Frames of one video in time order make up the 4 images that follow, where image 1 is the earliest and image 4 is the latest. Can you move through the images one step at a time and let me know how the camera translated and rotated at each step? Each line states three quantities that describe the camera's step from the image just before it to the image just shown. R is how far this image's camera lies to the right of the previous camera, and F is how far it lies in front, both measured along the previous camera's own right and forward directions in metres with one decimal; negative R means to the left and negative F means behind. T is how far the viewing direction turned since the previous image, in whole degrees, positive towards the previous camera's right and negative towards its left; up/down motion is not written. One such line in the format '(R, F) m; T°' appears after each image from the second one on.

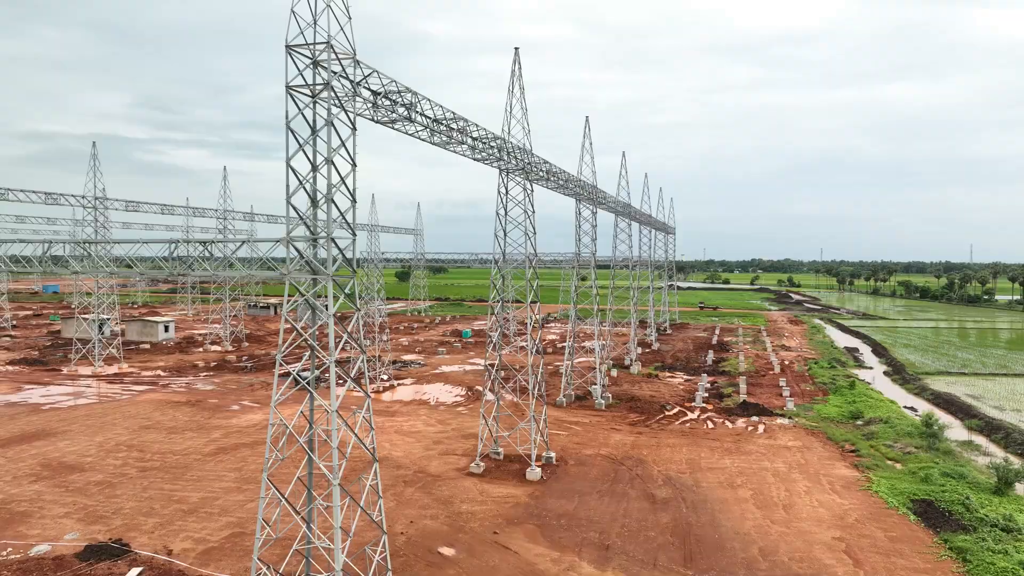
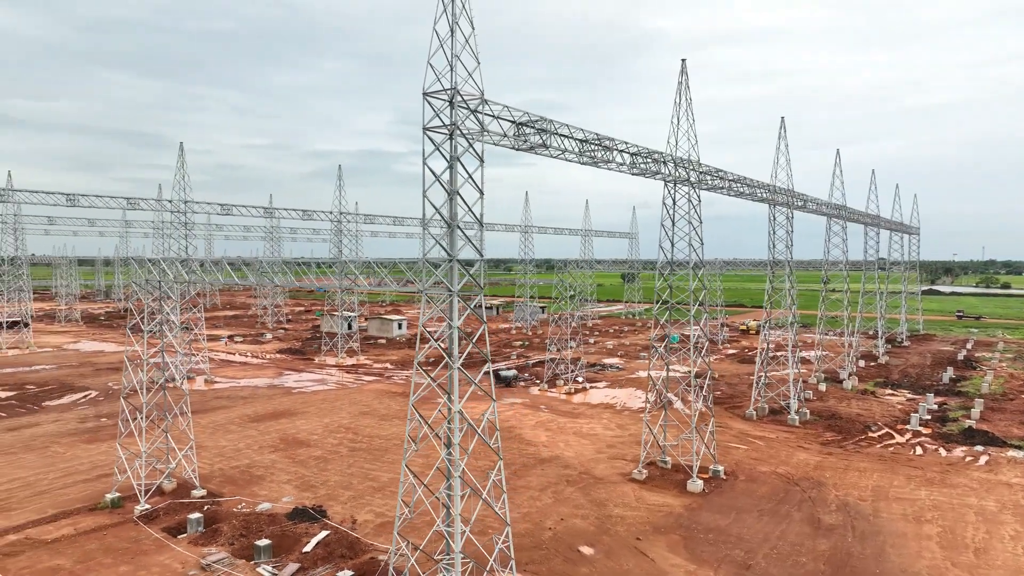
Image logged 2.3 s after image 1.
(+1.8, -0.5) m; -19°
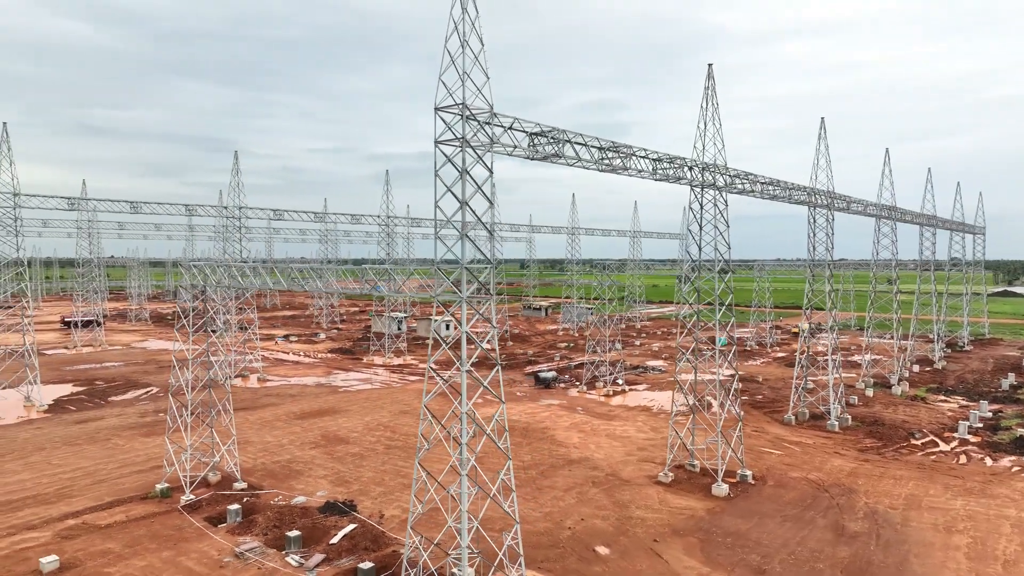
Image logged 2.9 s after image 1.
(+0.8, -0.4) m; -5°
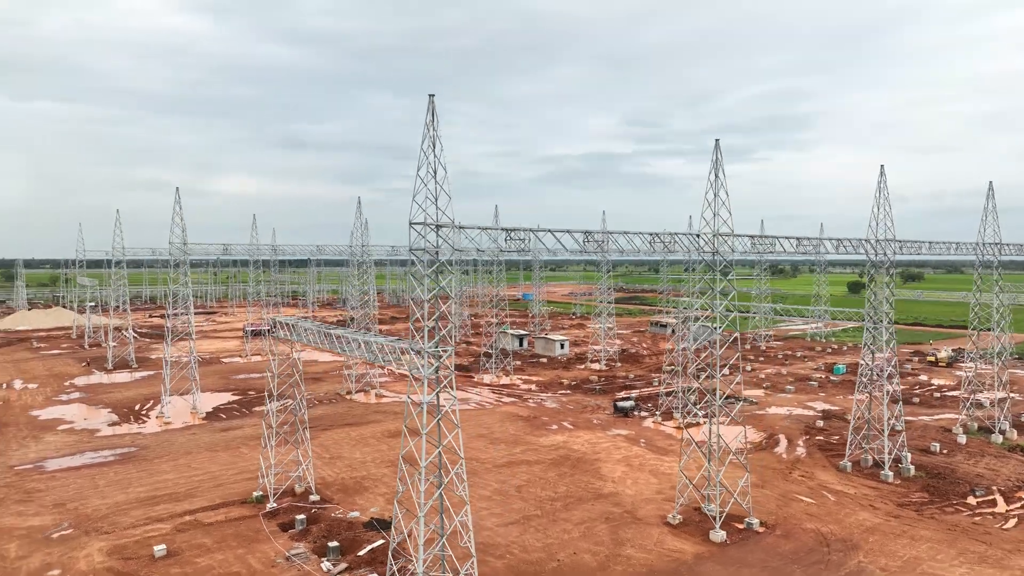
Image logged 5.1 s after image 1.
(+4.2, -2.1) m; -14°
